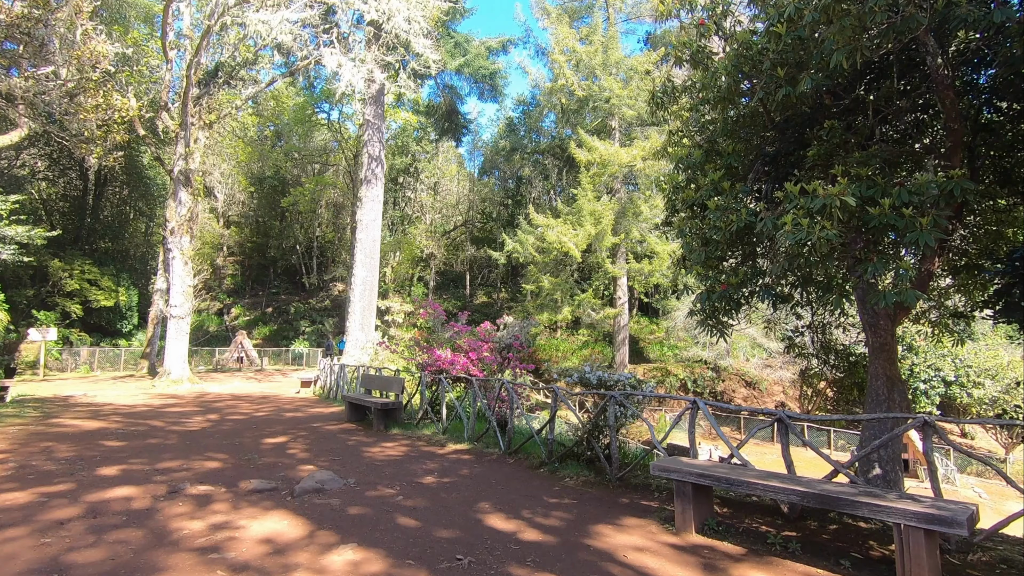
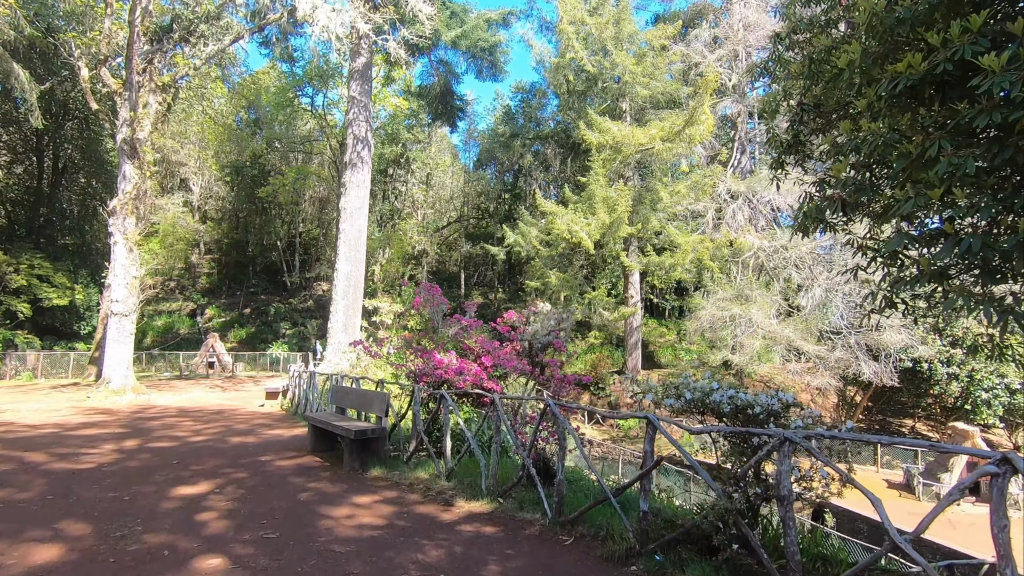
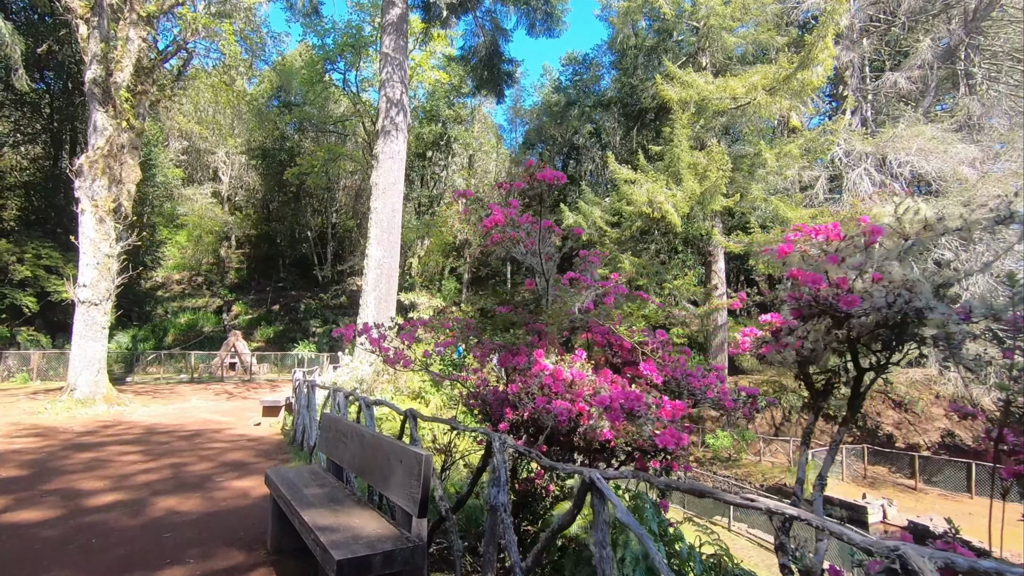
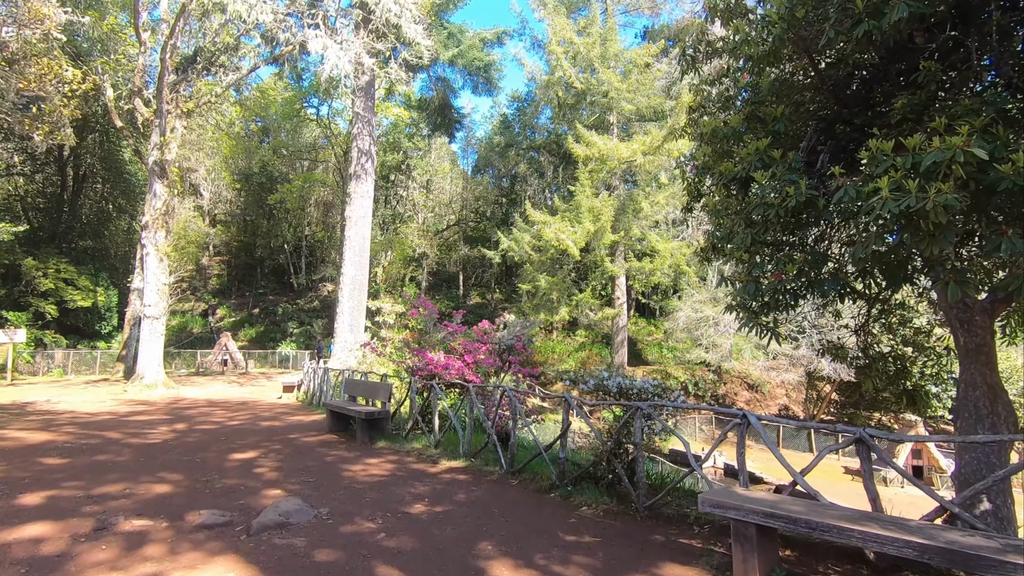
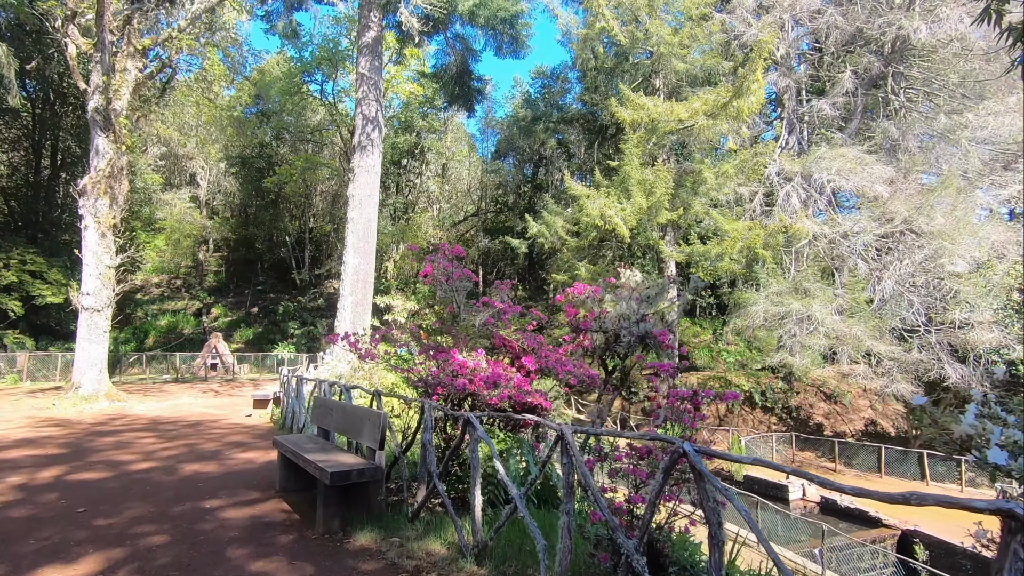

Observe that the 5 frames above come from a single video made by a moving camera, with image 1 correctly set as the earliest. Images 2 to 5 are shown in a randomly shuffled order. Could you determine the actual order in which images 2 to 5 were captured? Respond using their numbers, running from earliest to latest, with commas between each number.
4, 2, 5, 3
